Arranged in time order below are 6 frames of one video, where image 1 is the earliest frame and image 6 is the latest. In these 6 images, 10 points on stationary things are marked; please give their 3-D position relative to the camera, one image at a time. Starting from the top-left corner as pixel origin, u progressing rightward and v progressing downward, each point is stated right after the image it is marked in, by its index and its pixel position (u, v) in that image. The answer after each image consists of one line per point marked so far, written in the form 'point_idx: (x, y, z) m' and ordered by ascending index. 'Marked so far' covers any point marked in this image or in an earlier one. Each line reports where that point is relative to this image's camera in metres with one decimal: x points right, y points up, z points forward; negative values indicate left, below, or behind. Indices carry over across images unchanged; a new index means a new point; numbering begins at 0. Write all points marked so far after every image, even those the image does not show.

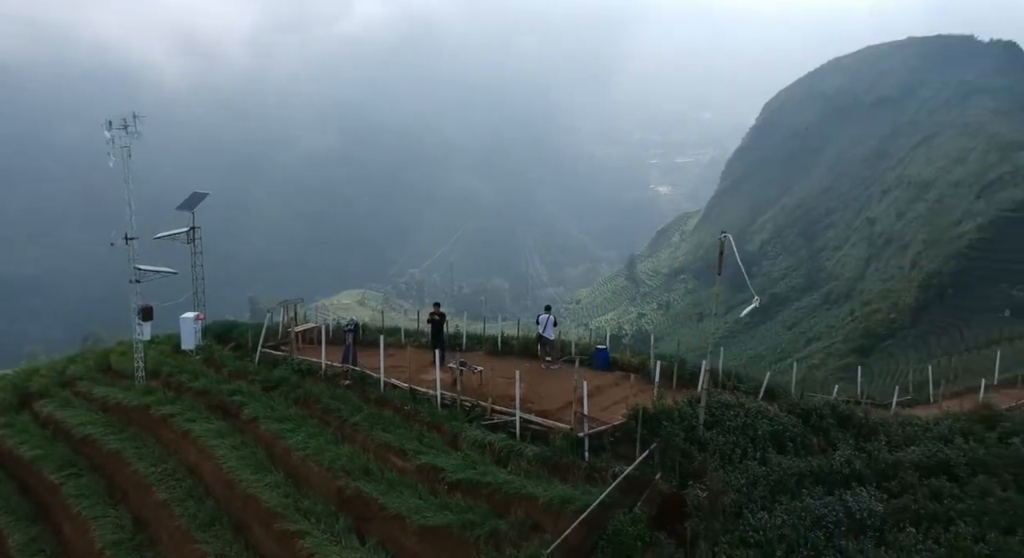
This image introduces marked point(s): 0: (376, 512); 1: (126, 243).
0: (-1.5, -2.7, +7.6) m
1: (-7.9, +0.7, +13.6) m
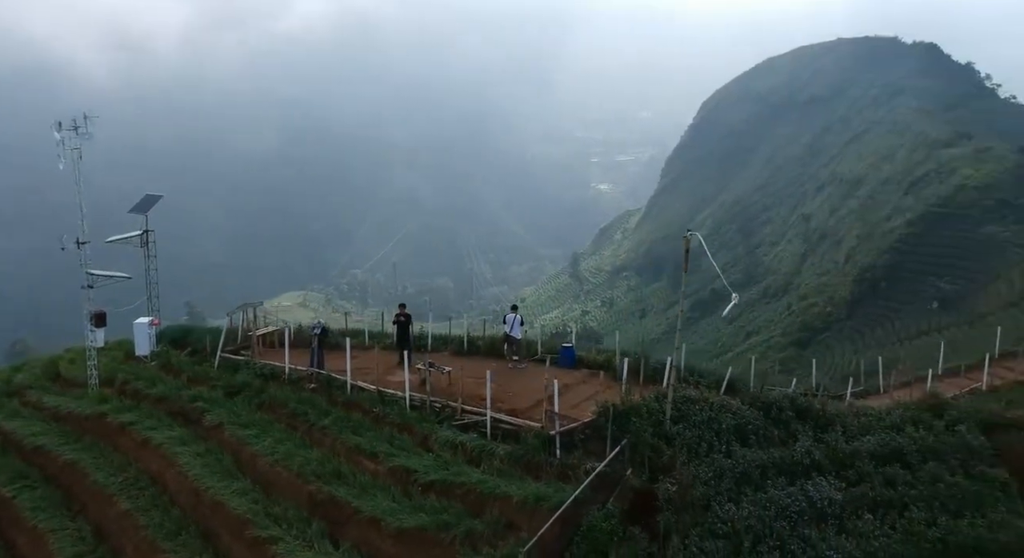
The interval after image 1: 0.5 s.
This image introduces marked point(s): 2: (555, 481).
0: (-1.8, -2.7, +7.6) m
1: (-8.6, +0.6, +13.2) m
2: (+0.5, -2.4, +8.0) m
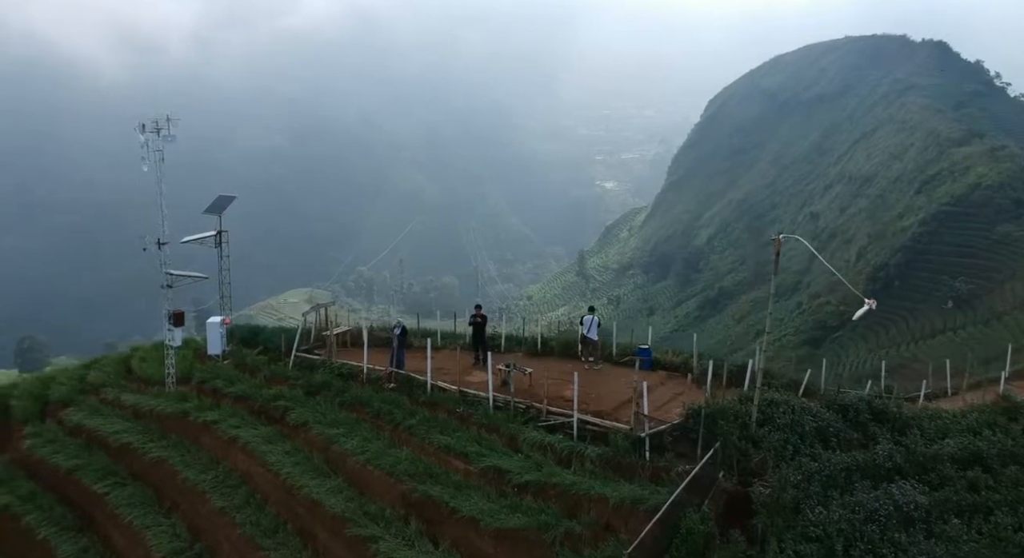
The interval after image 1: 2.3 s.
0: (-0.7, -2.7, +7.6) m
1: (-7.2, +0.6, +13.6) m
2: (+1.6, -2.4, +7.9) m
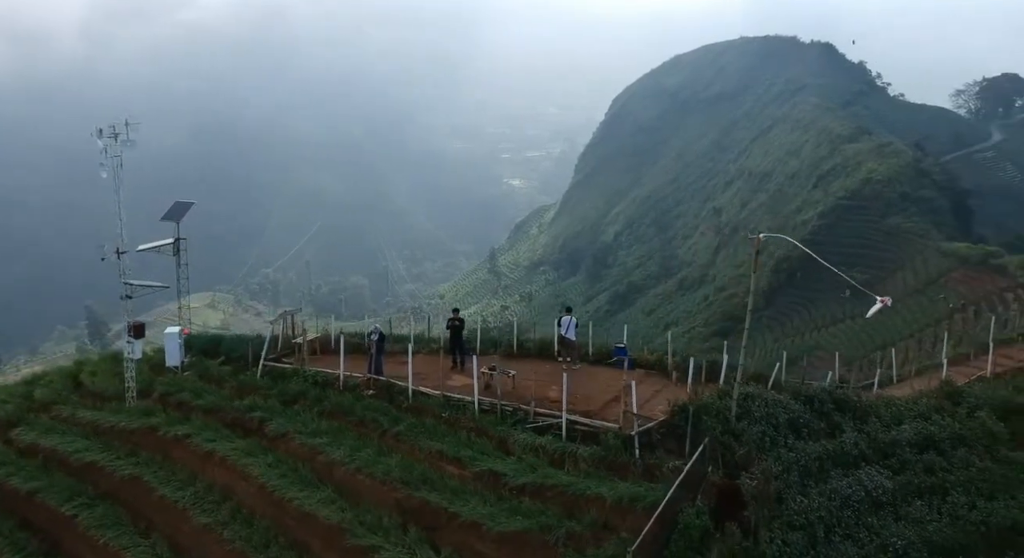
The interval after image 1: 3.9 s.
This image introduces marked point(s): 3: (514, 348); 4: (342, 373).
0: (-0.7, -2.8, +7.6) m
1: (-7.7, +0.4, +13.0) m
2: (+1.6, -2.4, +8.1) m
3: (0.0, -1.3, +12.9) m
4: (-3.0, -1.6, +11.6) m
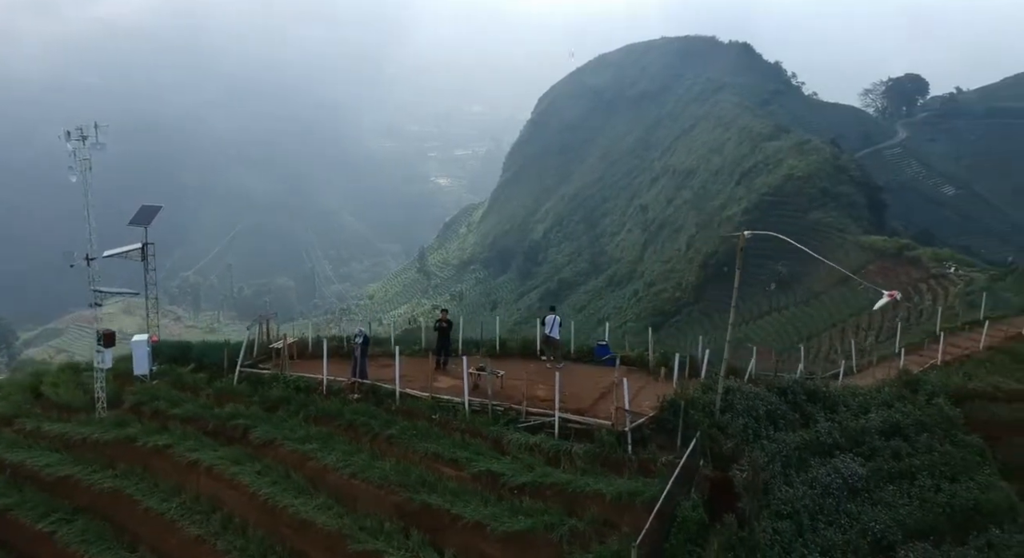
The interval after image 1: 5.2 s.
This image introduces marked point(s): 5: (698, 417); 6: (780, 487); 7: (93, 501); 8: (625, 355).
0: (-0.7, -2.8, +7.6) m
1: (-8.1, +0.3, +12.6) m
2: (+1.5, -2.4, +8.2) m
3: (-0.3, -1.3, +13.0) m
4: (-3.2, -1.7, +11.4) m
5: (+2.6, -1.9, +9.2) m
6: (+3.4, -2.6, +8.3) m
7: (-6.2, -3.3, +9.8) m
8: (+2.0, -1.4, +12.5) m
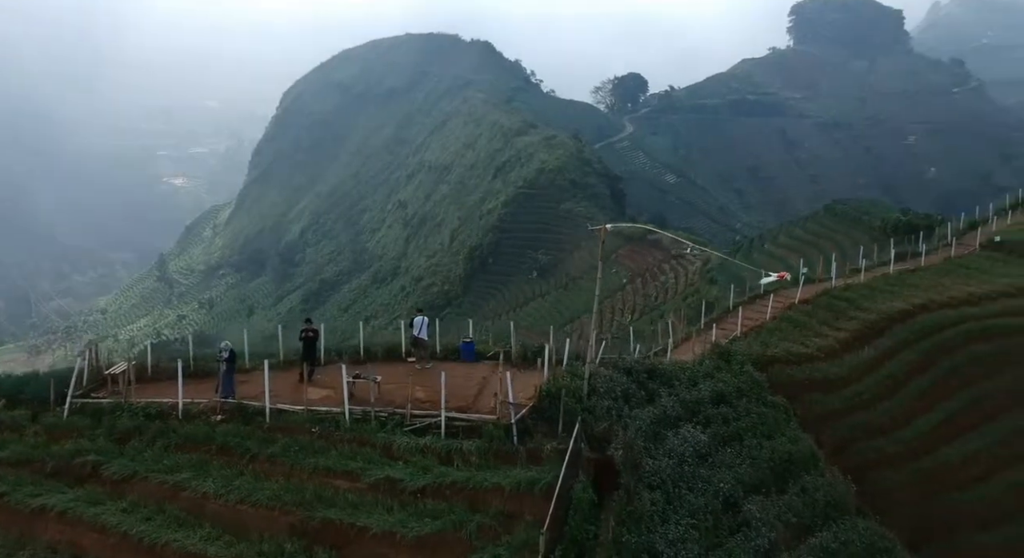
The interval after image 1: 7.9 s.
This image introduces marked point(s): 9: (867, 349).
0: (-1.8, -2.9, +7.6) m
1: (-10.4, -0.2, +10.5) m
2: (+0.2, -2.4, +8.7) m
3: (-2.9, -1.4, +12.8) m
4: (-5.3, -1.9, +10.6) m
5: (+0.9, -1.9, +10.0) m
6: (+2.0, -2.5, +9.3) m
7: (-7.7, -3.7, +8.3) m
8: (-0.4, -1.4, +13.0) m
9: (+7.7, -1.6, +14.4) m
